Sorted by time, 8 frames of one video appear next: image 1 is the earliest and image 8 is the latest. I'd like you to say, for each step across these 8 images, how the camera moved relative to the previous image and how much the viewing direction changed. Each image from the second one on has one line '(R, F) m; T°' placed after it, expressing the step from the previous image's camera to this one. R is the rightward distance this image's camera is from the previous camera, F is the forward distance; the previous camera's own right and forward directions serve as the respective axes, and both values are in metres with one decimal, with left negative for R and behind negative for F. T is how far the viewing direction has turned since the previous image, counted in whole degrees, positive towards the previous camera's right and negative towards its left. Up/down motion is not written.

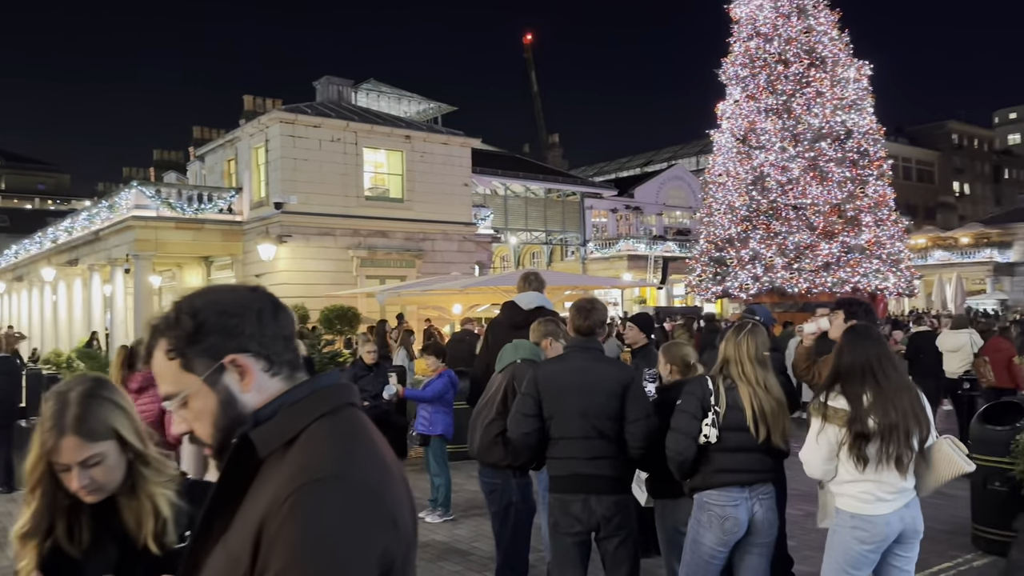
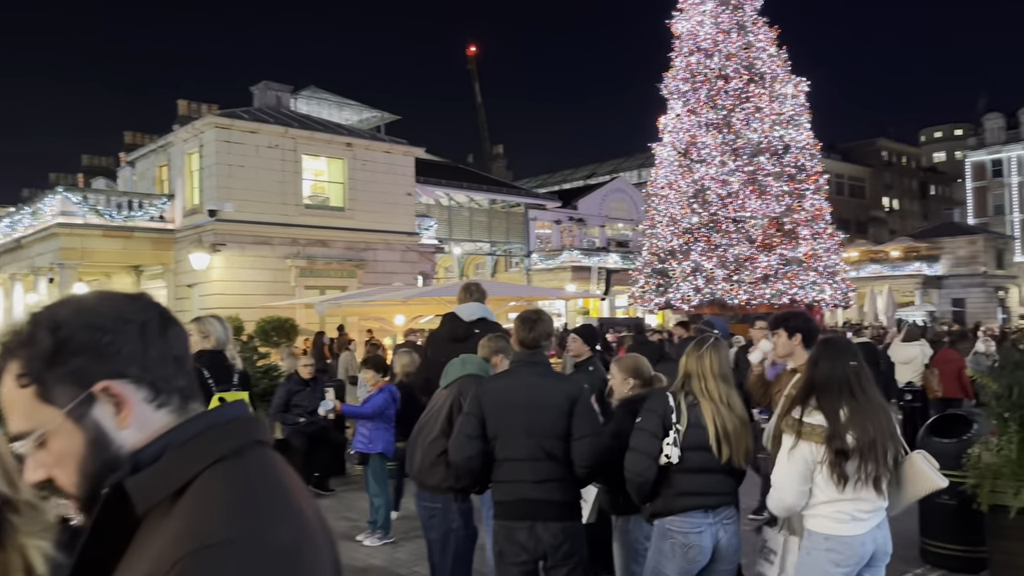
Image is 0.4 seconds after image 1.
(0.0, +0.2) m; +4°
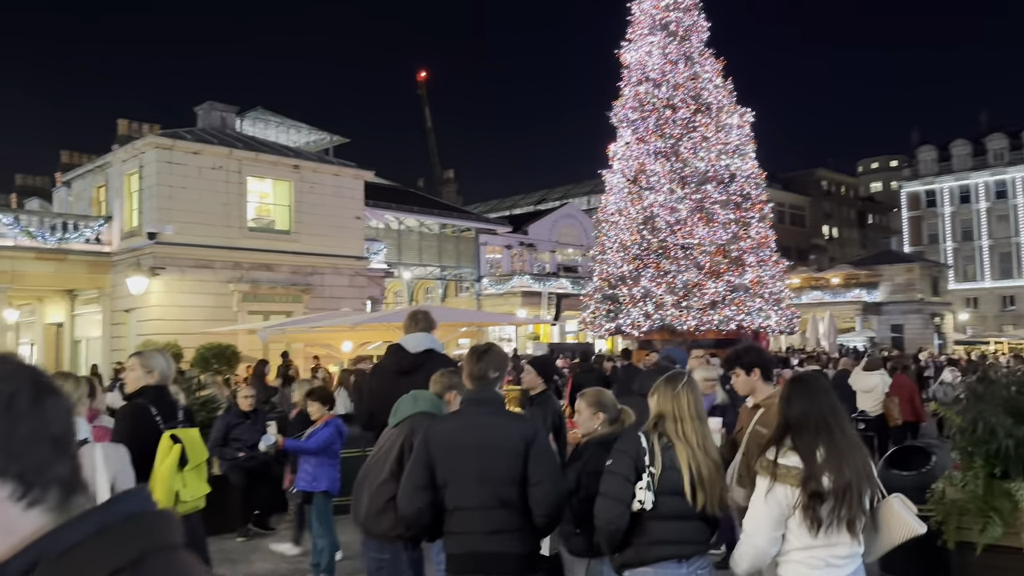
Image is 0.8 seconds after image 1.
(0.0, +0.2) m; +4°
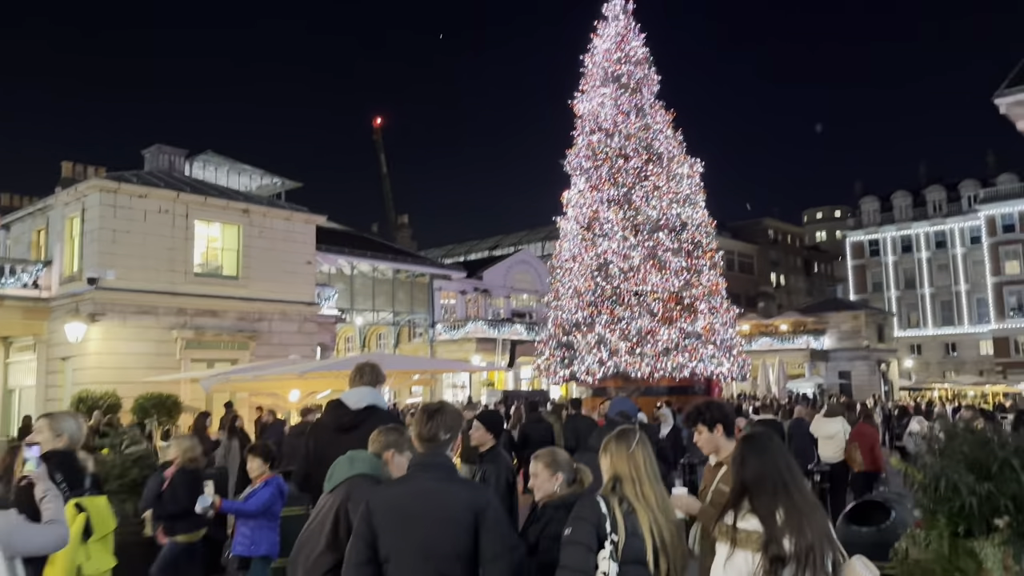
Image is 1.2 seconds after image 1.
(0.0, +0.2) m; +3°
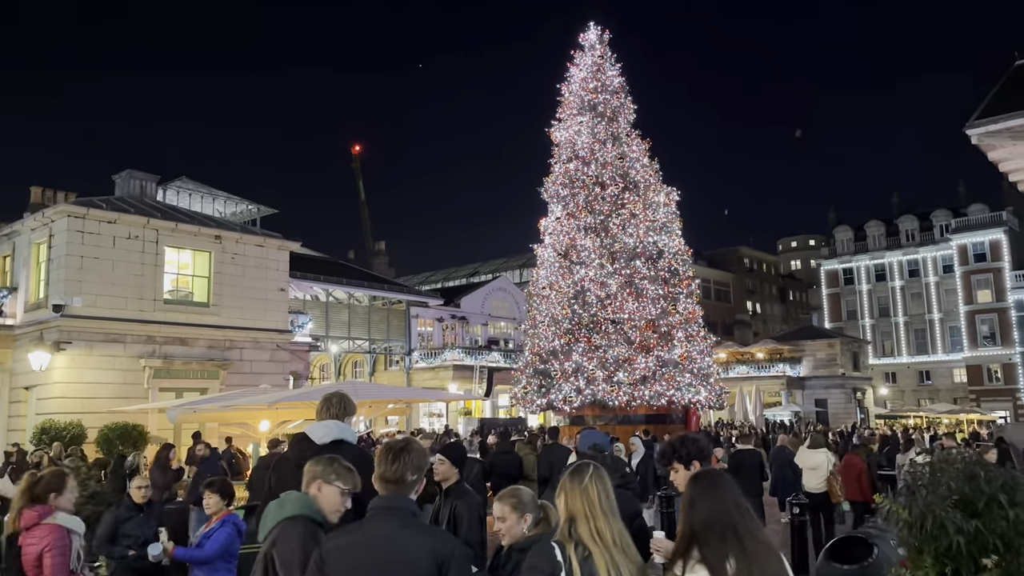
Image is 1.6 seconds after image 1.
(0.0, +0.2) m; +2°
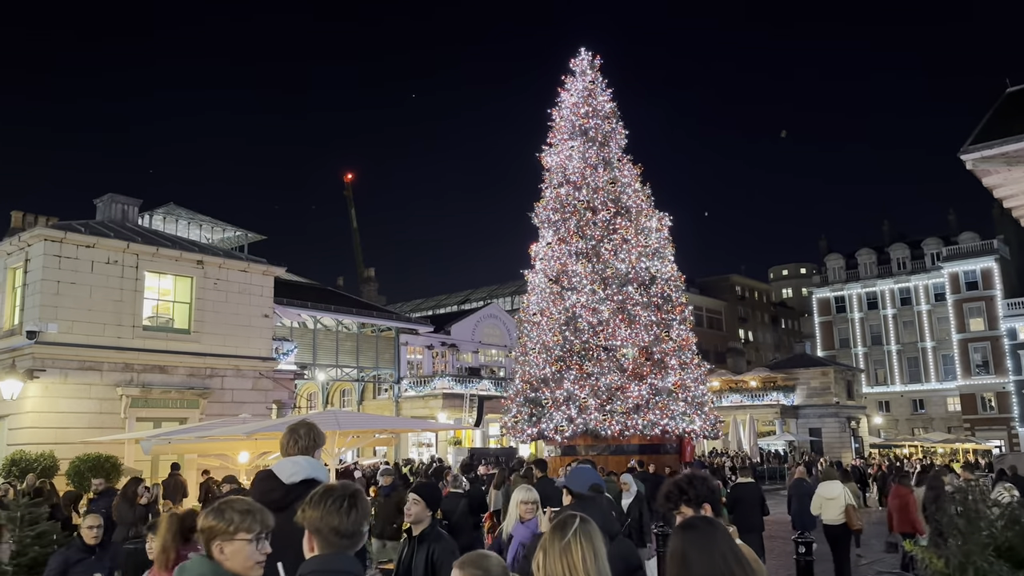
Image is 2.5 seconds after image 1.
(+0.1, +0.4) m; +1°
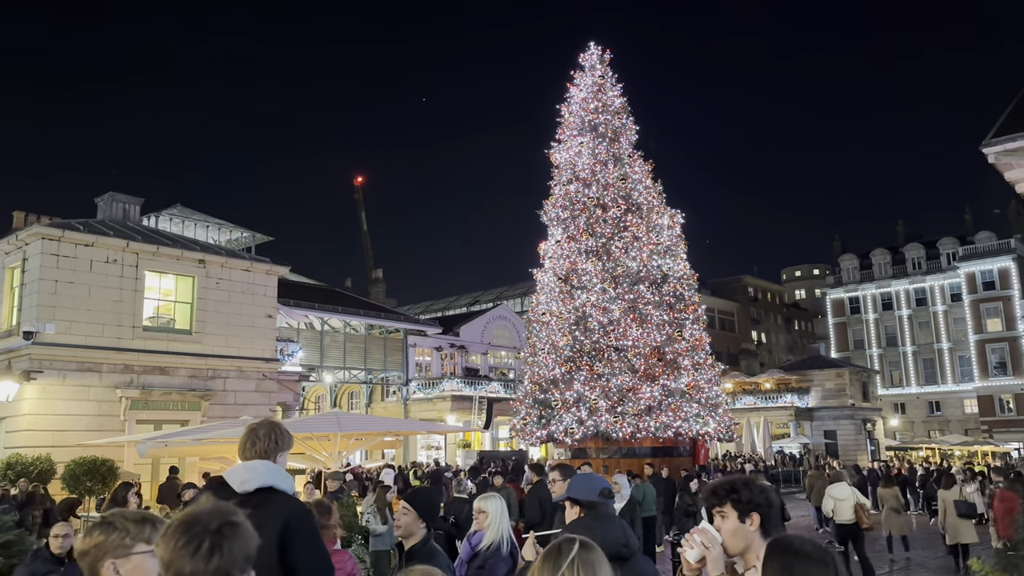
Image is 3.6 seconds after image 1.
(+0.1, +0.5) m; -1°
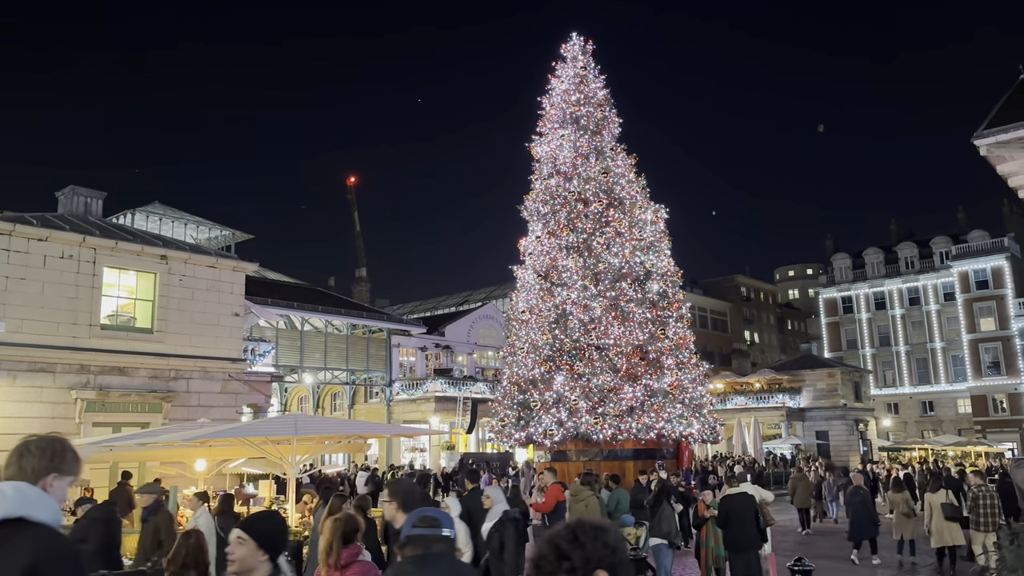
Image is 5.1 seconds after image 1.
(+0.4, +0.7) m; 0°
